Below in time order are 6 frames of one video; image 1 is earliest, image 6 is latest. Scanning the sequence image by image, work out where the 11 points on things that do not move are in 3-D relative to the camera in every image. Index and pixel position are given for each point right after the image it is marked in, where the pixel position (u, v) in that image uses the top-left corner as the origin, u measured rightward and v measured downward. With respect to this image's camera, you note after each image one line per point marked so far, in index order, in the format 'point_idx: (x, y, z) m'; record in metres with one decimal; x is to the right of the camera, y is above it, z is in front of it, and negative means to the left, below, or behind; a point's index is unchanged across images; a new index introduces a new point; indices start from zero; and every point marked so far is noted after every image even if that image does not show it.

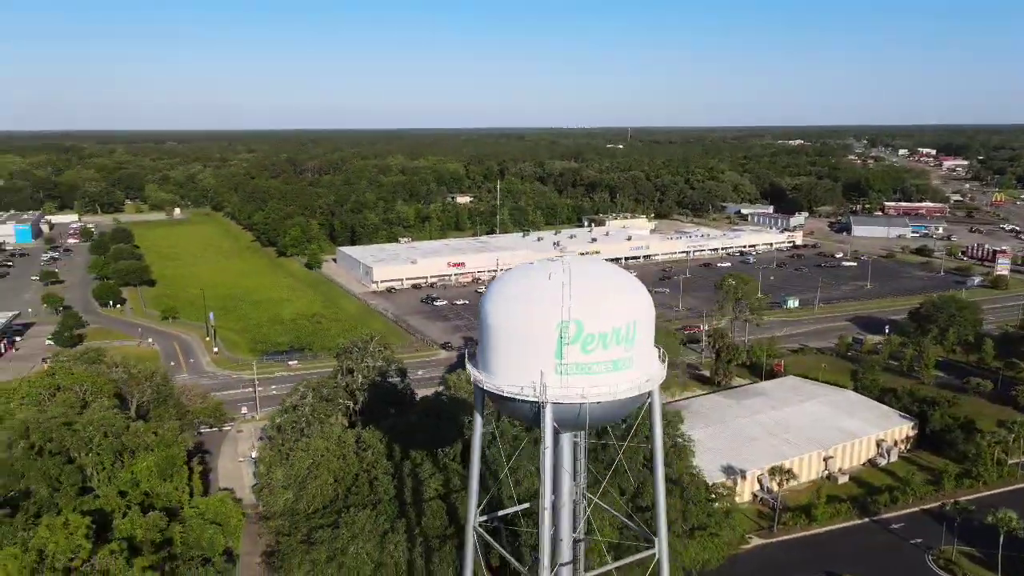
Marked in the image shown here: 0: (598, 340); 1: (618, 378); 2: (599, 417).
0: (+0.6, -0.4, +5.7) m
1: (+0.8, -0.7, +5.9) m
2: (+0.7, -1.0, +6.0) m
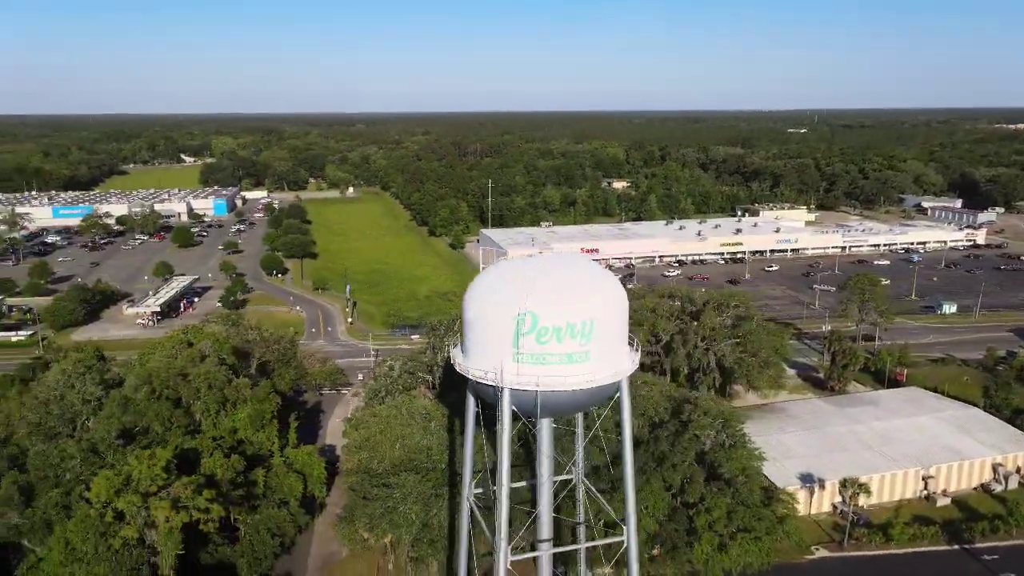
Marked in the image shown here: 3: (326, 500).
0: (+0.3, -0.4, +6.1) m
1: (+0.5, -0.7, +6.2) m
2: (+0.4, -1.0, +6.4) m
3: (-3.2, -3.7, +12.7) m
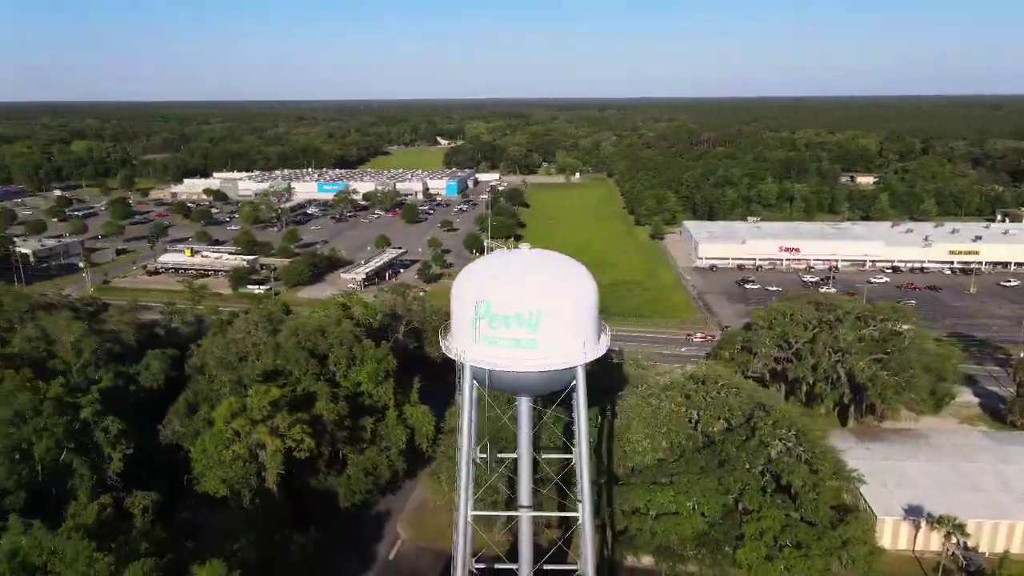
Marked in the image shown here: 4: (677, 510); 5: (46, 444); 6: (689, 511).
0: (-0.1, -0.3, +7.0) m
1: (+0.1, -0.6, +7.0) m
2: (0.0, -0.9, +7.2) m
3: (-1.6, -3.3, +14.5) m
4: (+2.4, -3.3, +11.0) m
5: (-7.1, -2.3, +11.1) m
6: (+2.6, -3.4, +11.0) m
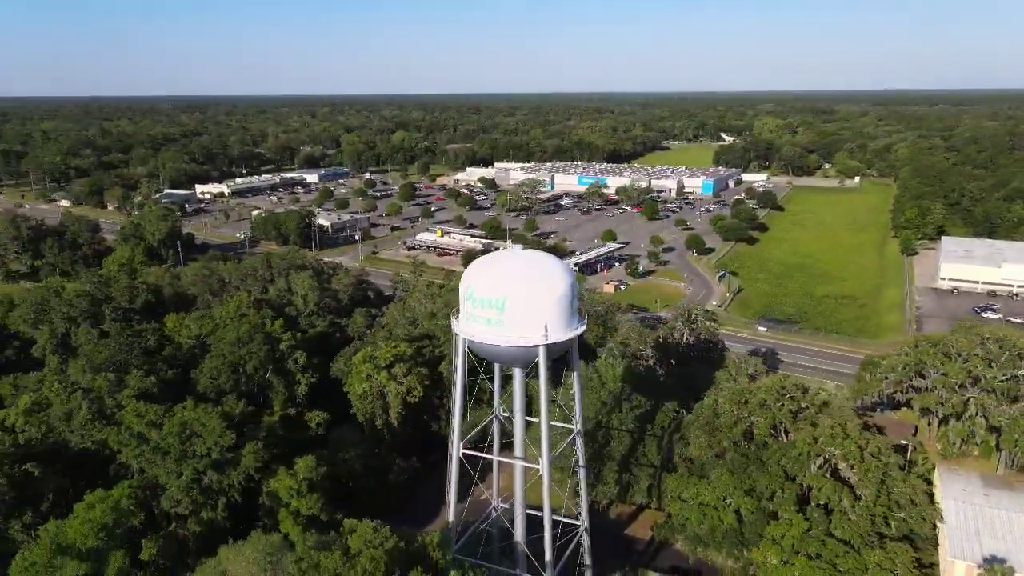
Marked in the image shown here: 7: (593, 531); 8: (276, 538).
0: (-0.4, -0.2, +9.0) m
1: (-0.2, -0.5, +9.0) m
2: (-0.3, -0.8, +9.2) m
3: (+0.8, -3.1, +16.6) m
4: (+3.2, -3.5, +11.9) m
5: (-5.4, -1.5, +15.5) m
6: (+3.3, -3.5, +11.8) m
7: (+1.6, -4.4, +13.3) m
8: (-3.0, -3.2, +9.4) m
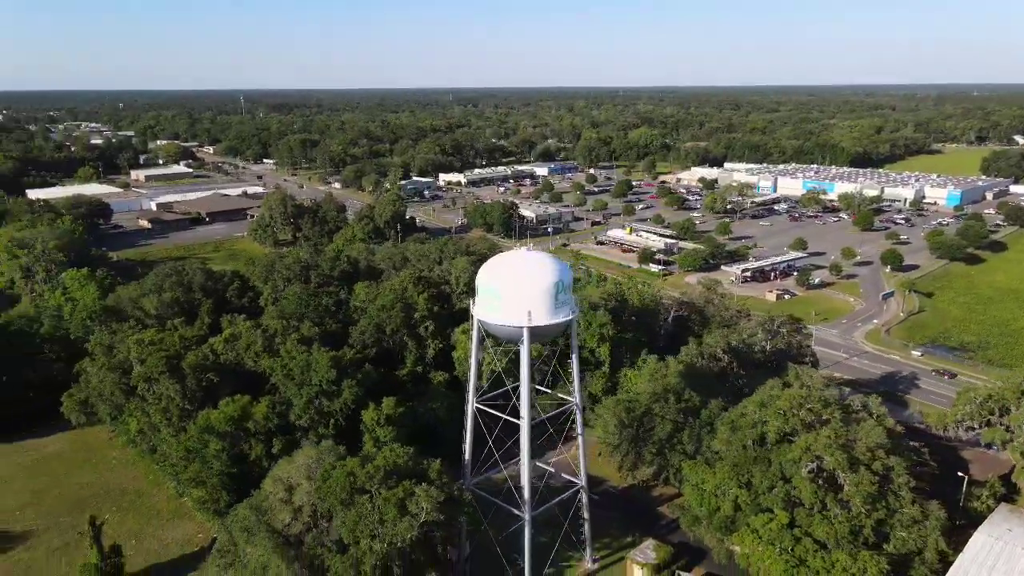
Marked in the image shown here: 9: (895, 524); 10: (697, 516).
0: (-0.4, 0.0, +11.6) m
1: (-0.3, -0.4, +11.6) m
2: (-0.3, -0.6, +11.8) m
3: (+2.9, -3.0, +18.4) m
4: (+3.6, -3.6, +13.2) m
5: (-3.2, -1.0, +19.4) m
6: (+3.6, -3.7, +13.1) m
7: (+2.4, -4.4, +15.1) m
8: (-3.1, -2.8, +12.9) m
9: (+6.3, -3.9, +12.1) m
10: (+3.3, -4.1, +13.3) m
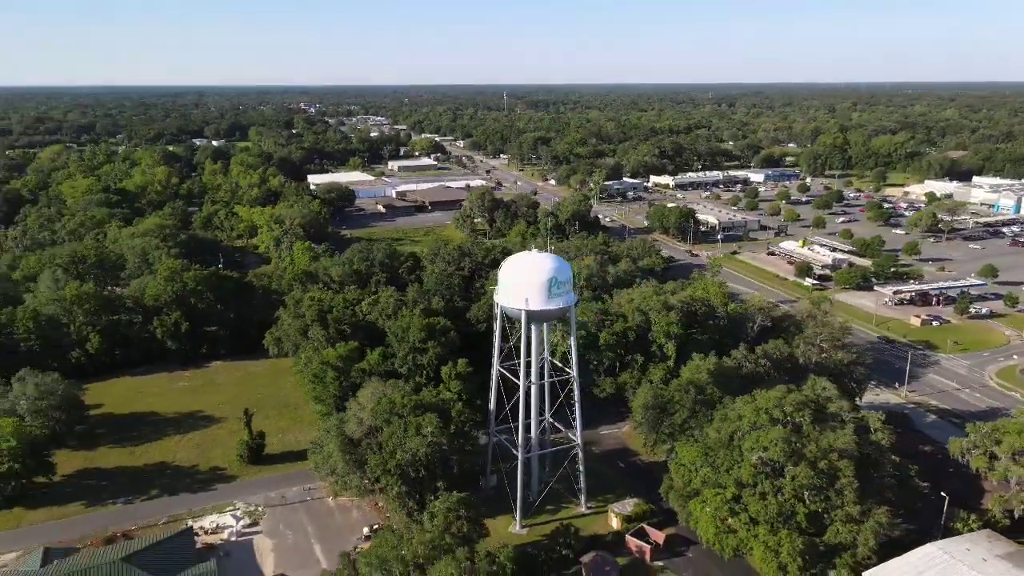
0: (-0.2, +0.2, +15.3) m
1: (-0.2, -0.2, +15.2) m
2: (-0.2, -0.4, +15.4) m
3: (+4.9, -3.2, +20.7) m
4: (+3.7, -3.8, +15.6) m
5: (-0.3, -0.6, +23.6) m
6: (+3.8, -3.8, +15.5) m
7: (+3.2, -4.5, +17.8) m
8: (-2.5, -2.4, +17.5) m
9: (+6.0, -4.3, +13.7) m
10: (+3.5, -4.2, +15.7) m
